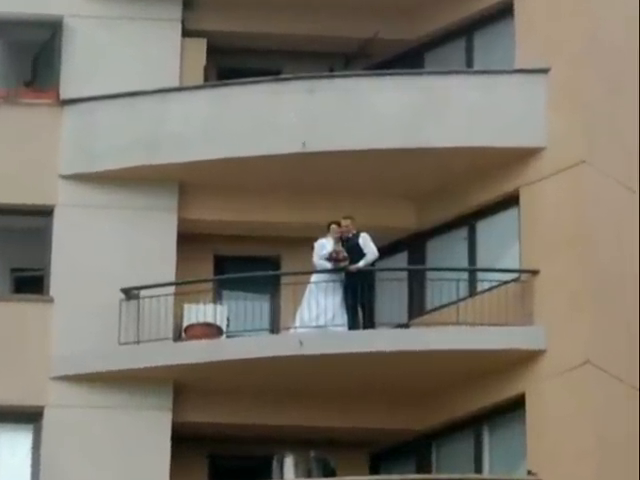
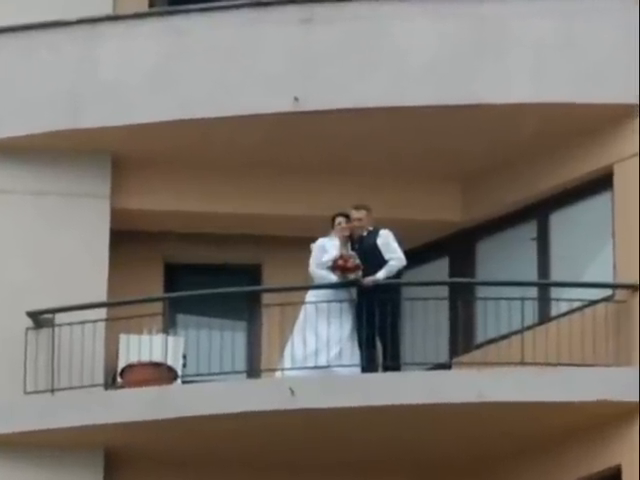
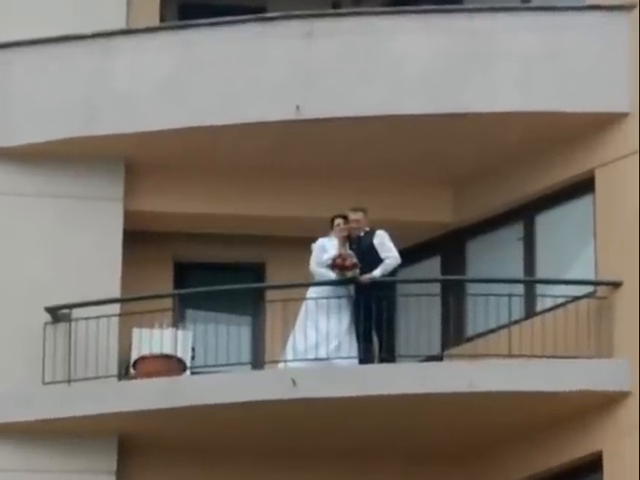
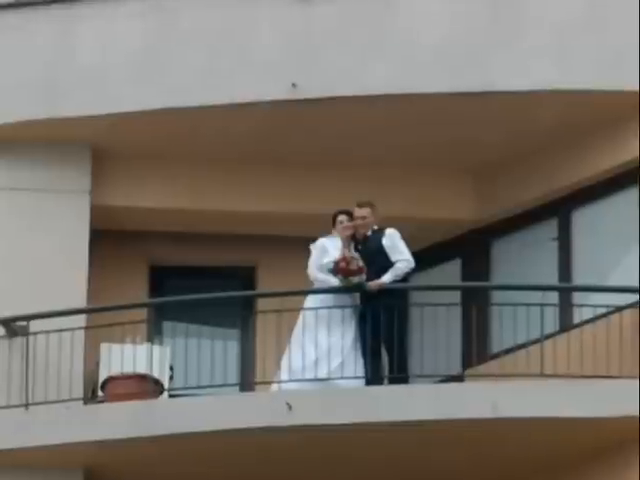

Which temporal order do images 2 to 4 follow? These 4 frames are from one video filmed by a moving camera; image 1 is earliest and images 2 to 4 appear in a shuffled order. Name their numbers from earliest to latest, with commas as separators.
3, 2, 4
